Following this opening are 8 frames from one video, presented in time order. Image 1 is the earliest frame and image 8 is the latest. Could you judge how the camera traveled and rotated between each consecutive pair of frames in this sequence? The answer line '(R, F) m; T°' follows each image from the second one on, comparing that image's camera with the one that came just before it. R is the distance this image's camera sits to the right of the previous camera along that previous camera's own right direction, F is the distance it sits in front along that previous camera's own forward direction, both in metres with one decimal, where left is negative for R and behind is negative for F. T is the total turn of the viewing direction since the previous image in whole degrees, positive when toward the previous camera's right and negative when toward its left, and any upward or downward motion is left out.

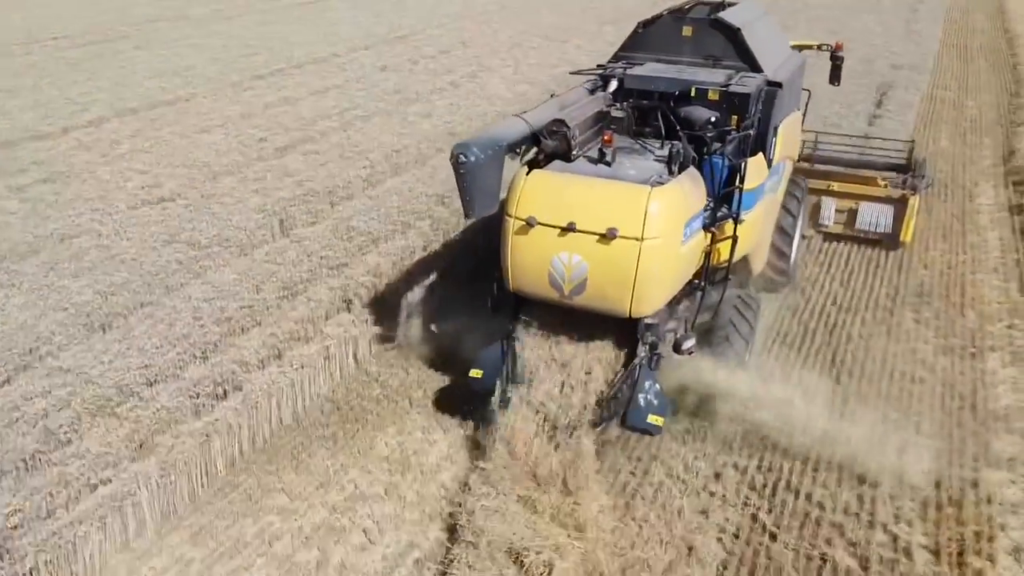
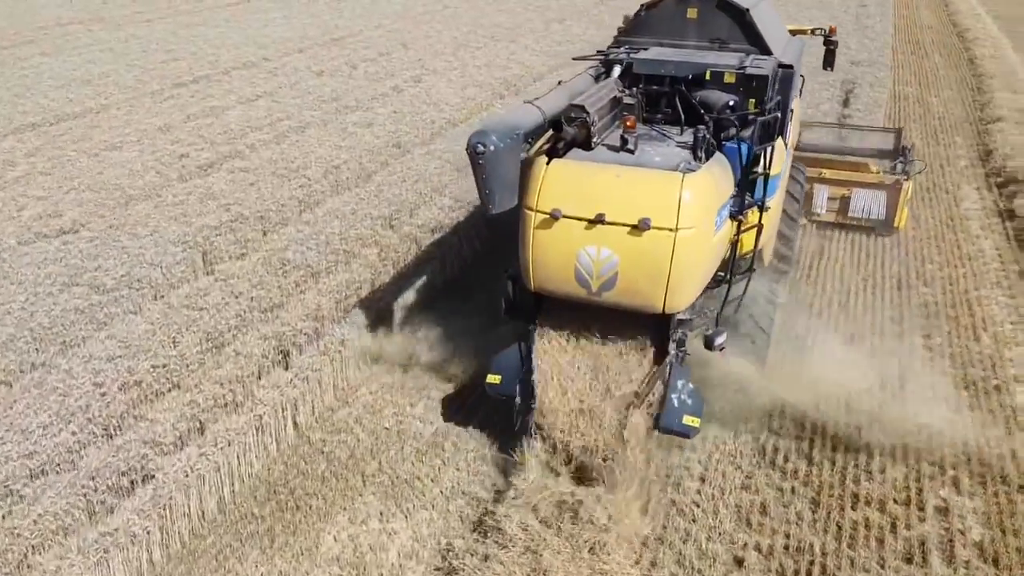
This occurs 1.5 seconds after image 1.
(-0.1, +1.1) m; +4°
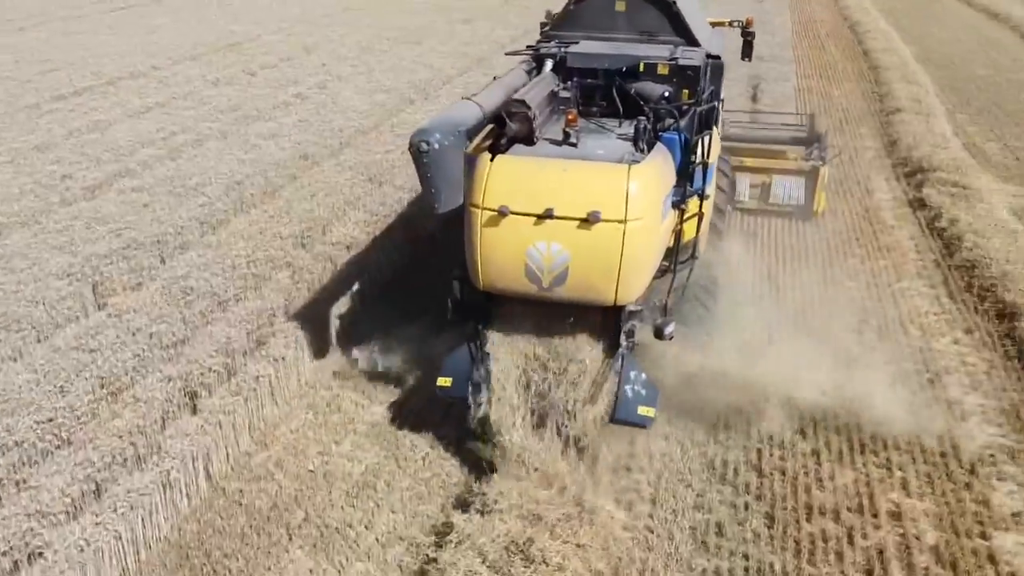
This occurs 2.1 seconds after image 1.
(-0.1, +0.4) m; +6°
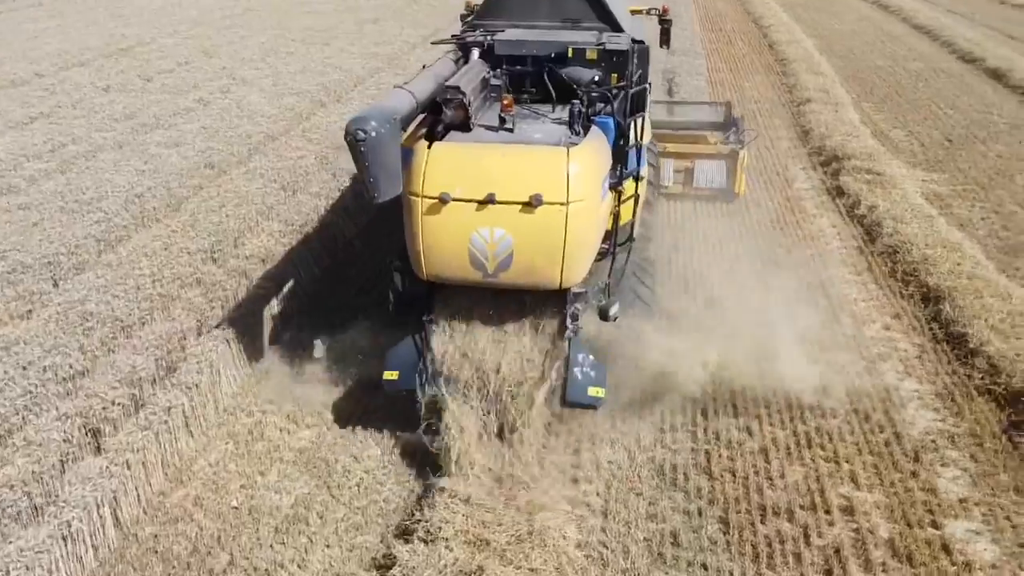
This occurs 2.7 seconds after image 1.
(-0.1, +0.3) m; +6°
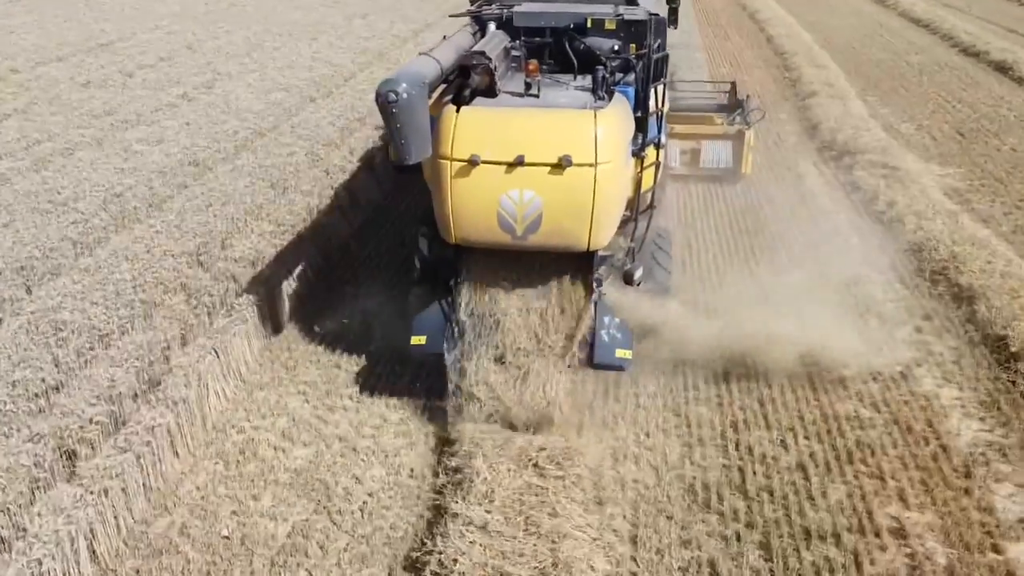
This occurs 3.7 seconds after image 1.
(-0.2, +0.5) m; +1°
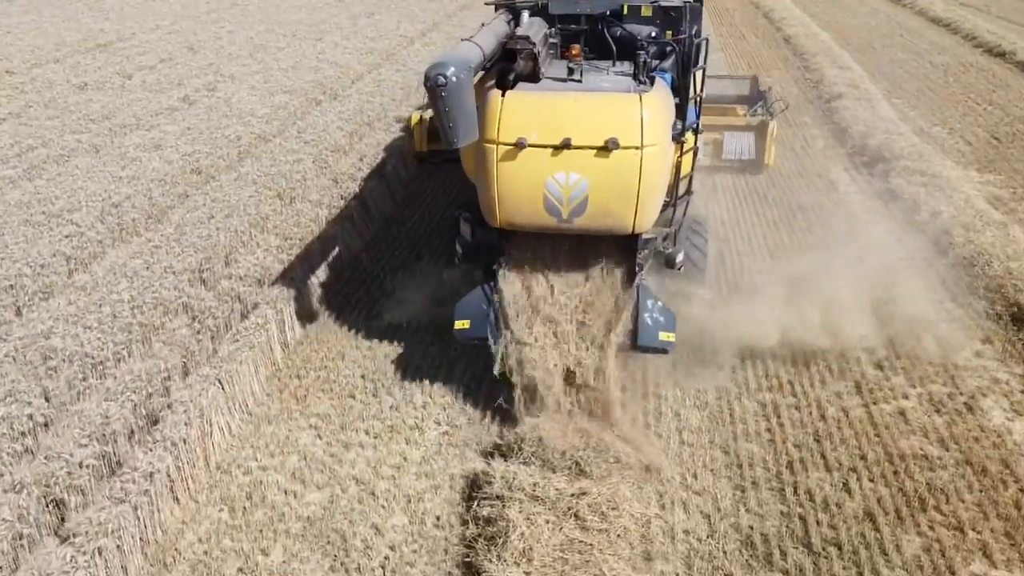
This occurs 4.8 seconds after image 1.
(-0.2, +0.5) m; 0°
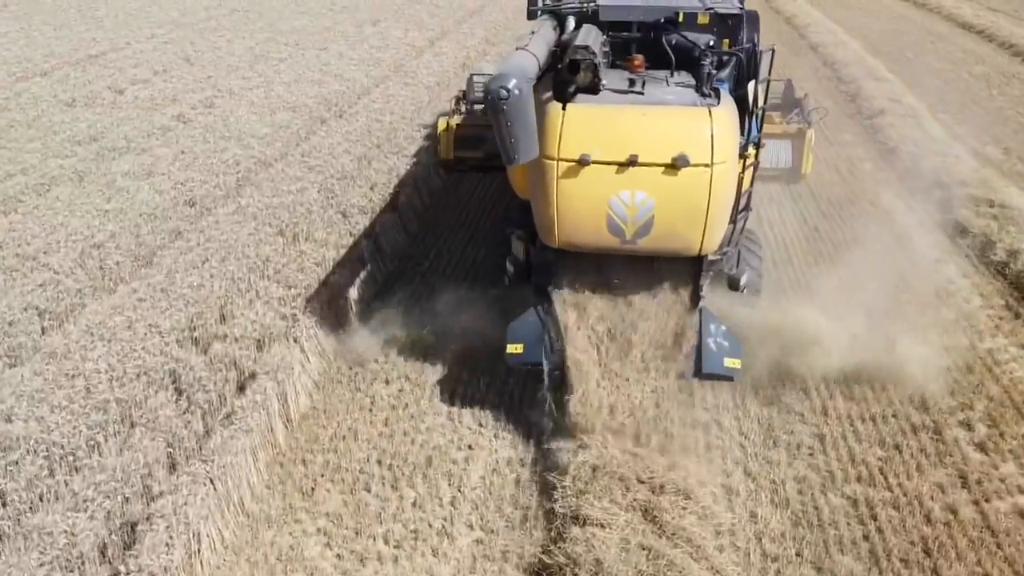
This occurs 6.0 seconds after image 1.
(-0.3, +0.9) m; 0°
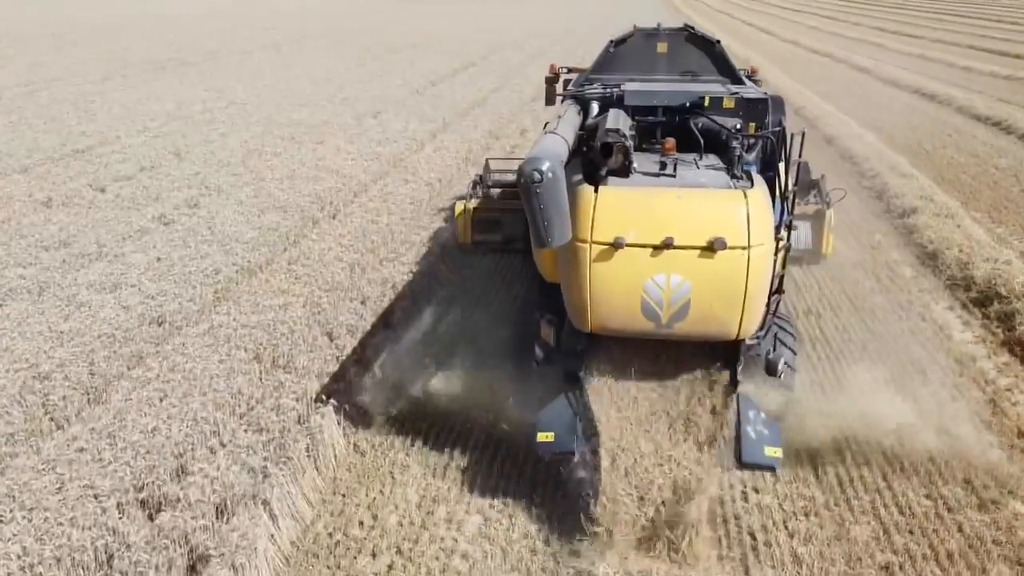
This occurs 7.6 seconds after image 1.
(-0.1, +1.0) m; 0°
